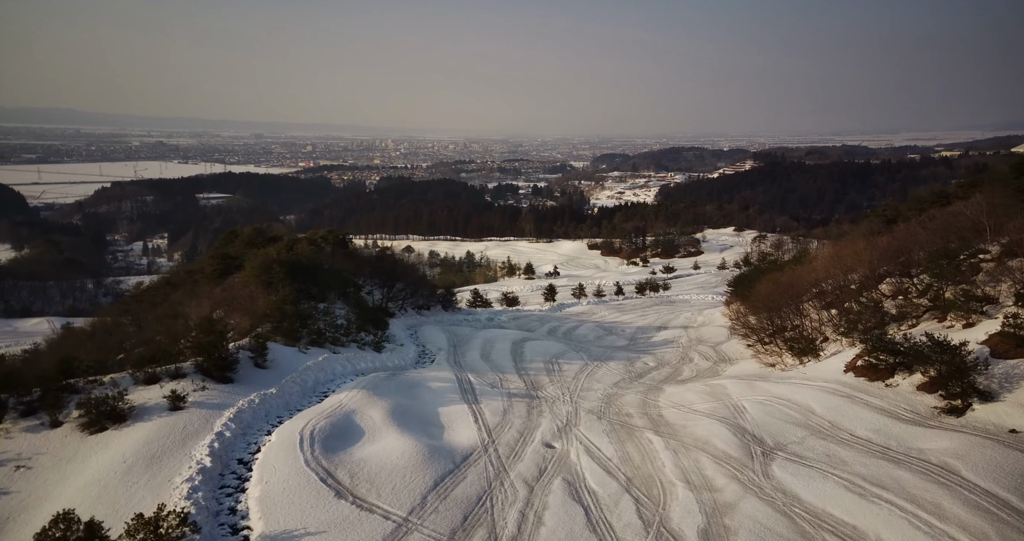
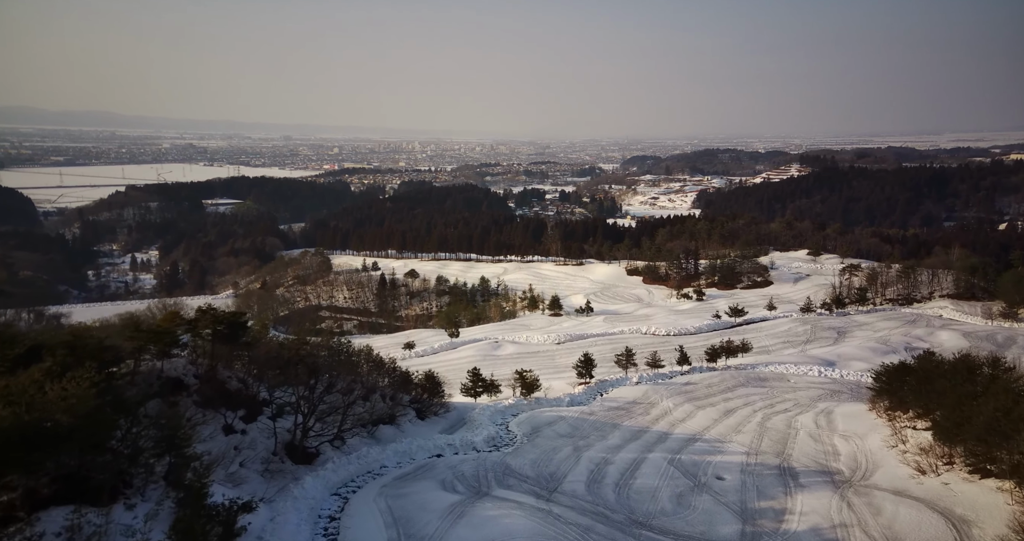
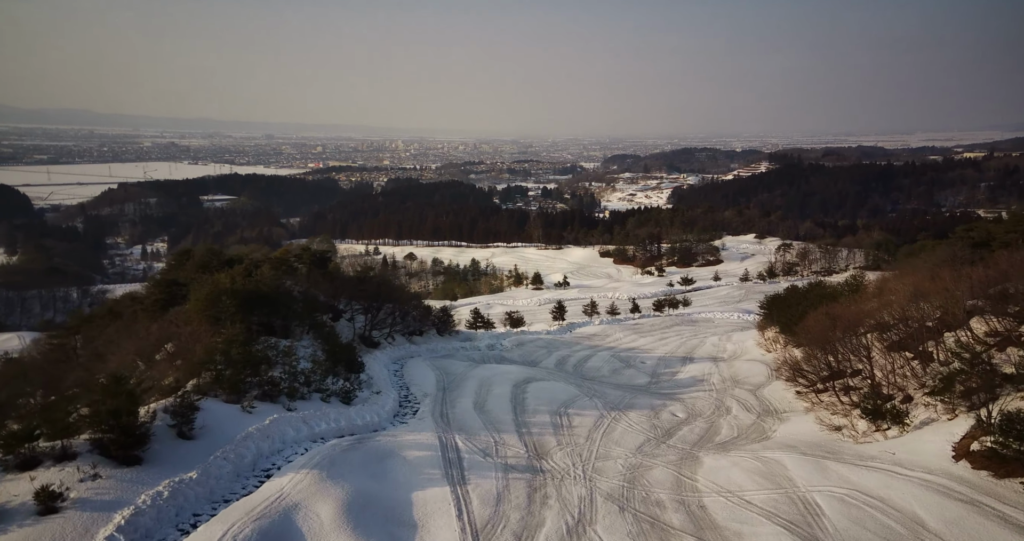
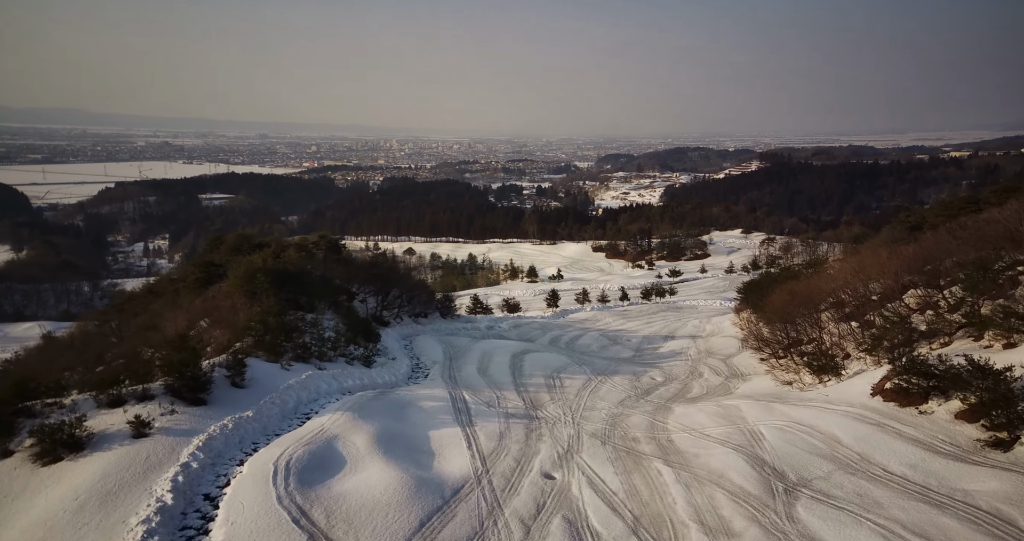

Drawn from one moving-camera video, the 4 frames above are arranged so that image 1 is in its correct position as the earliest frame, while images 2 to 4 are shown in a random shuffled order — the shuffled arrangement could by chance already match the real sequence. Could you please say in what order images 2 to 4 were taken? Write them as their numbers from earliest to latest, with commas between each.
4, 3, 2
